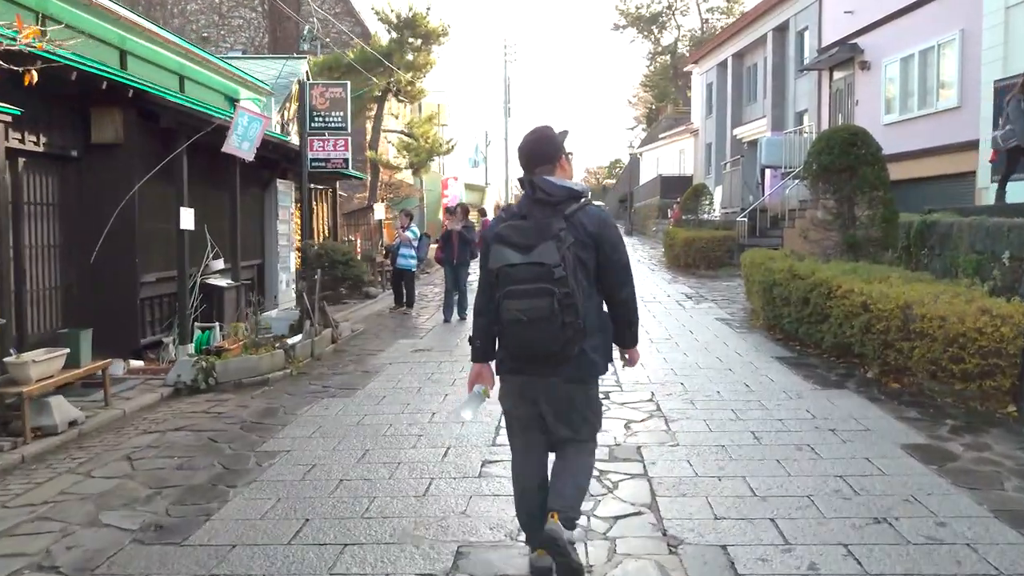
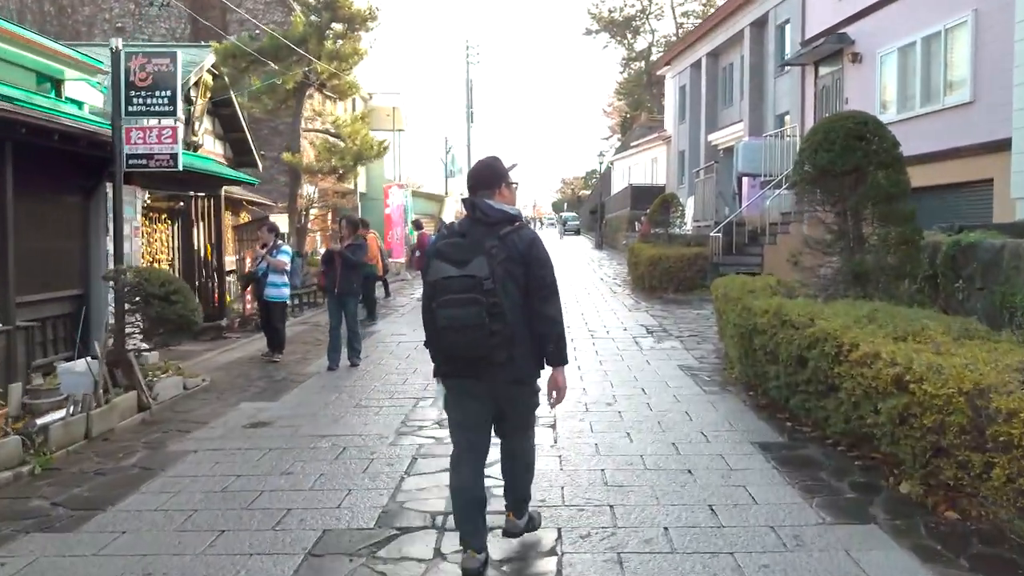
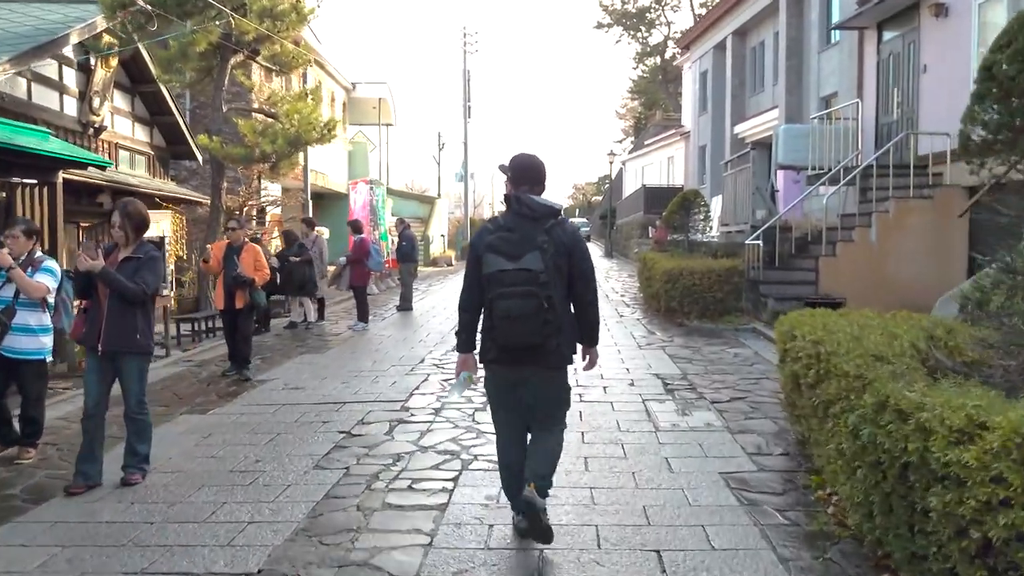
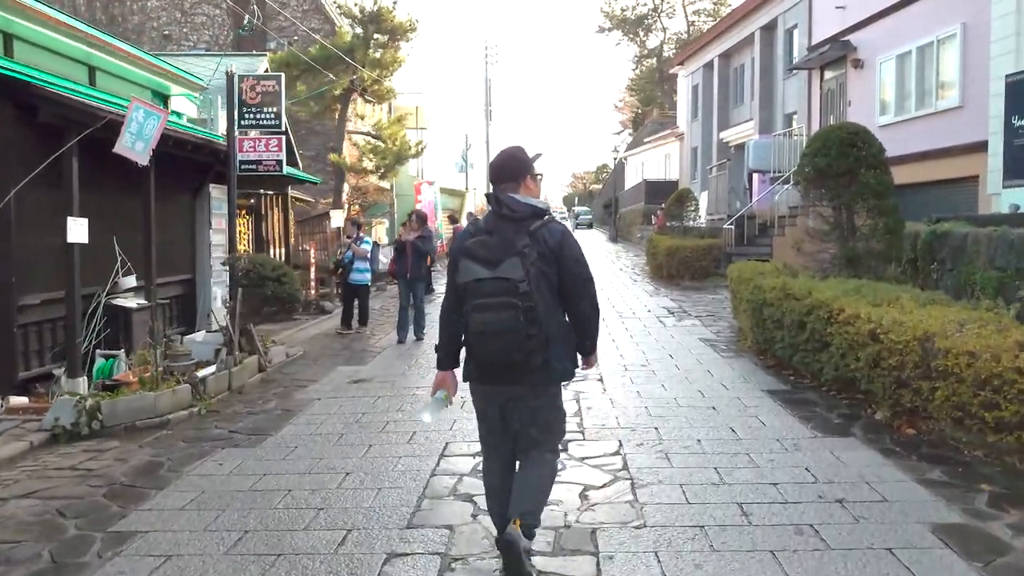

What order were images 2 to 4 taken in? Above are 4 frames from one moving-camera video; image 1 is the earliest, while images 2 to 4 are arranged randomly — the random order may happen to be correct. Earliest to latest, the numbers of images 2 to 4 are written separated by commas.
4, 2, 3
